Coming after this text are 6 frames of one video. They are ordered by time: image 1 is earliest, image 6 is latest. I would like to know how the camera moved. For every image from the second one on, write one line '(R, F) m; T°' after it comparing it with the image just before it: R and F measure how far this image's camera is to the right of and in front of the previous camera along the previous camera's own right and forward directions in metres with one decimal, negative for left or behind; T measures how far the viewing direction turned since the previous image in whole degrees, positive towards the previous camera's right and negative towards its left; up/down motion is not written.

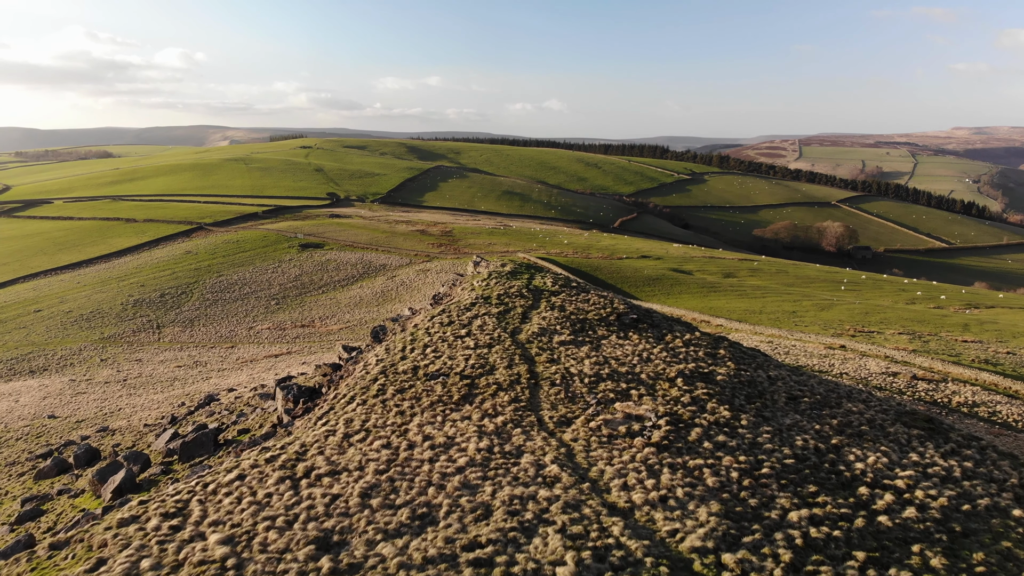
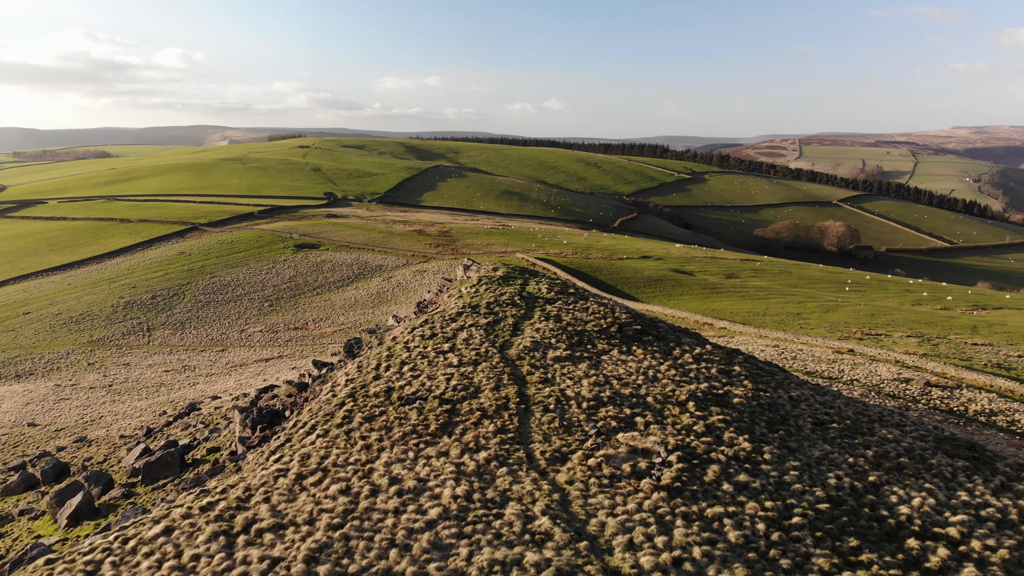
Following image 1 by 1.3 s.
(+0.2, +1.1) m; 0°
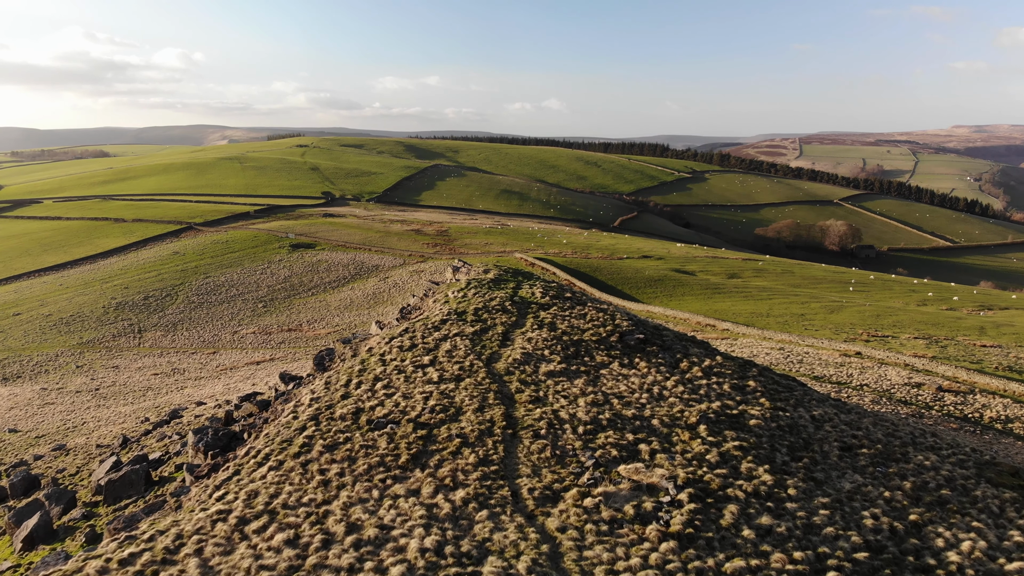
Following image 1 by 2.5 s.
(+0.2, +0.9) m; 0°
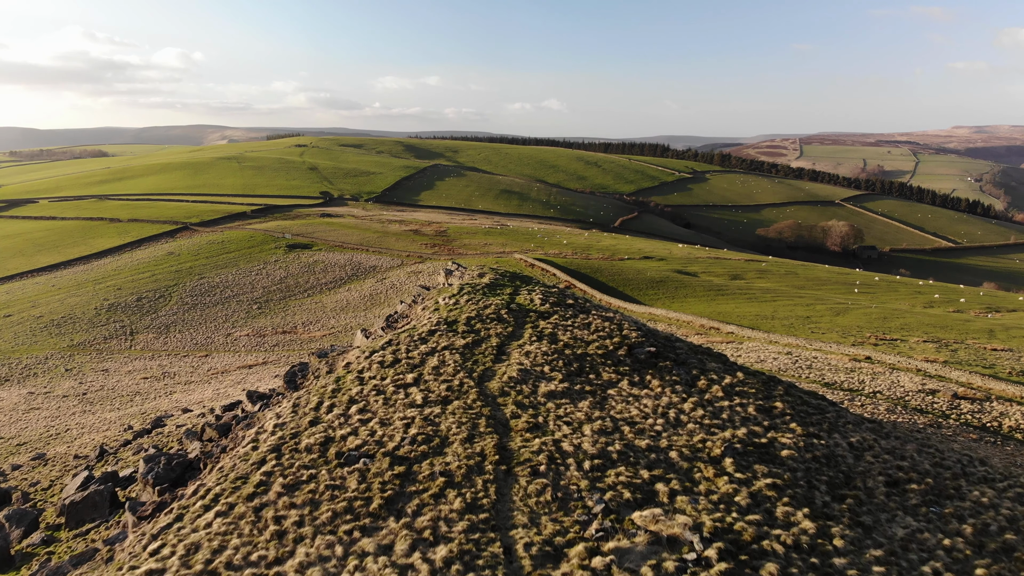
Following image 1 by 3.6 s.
(+0.1, +0.9) m; 0°
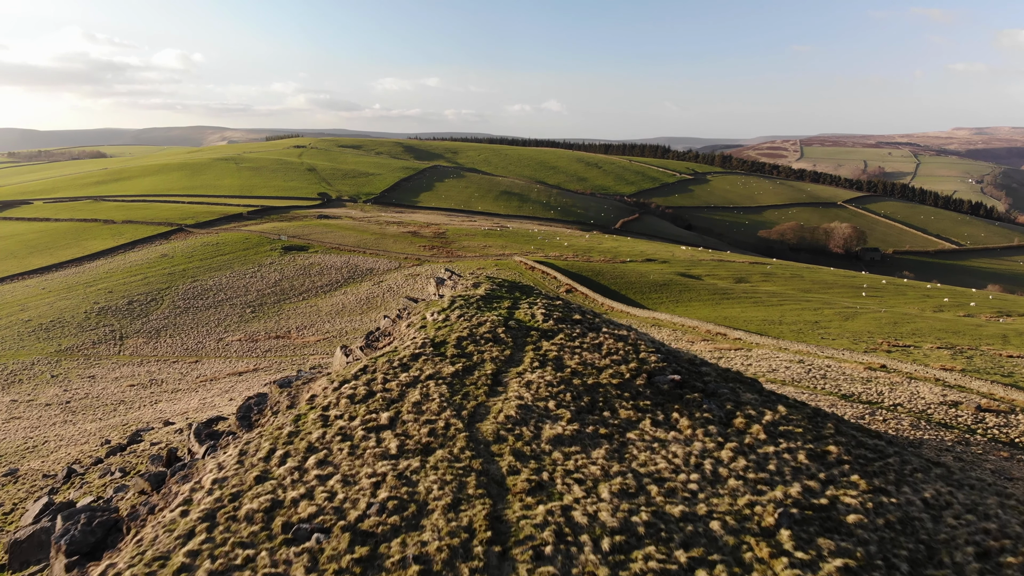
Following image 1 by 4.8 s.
(0.0, +1.2) m; 0°
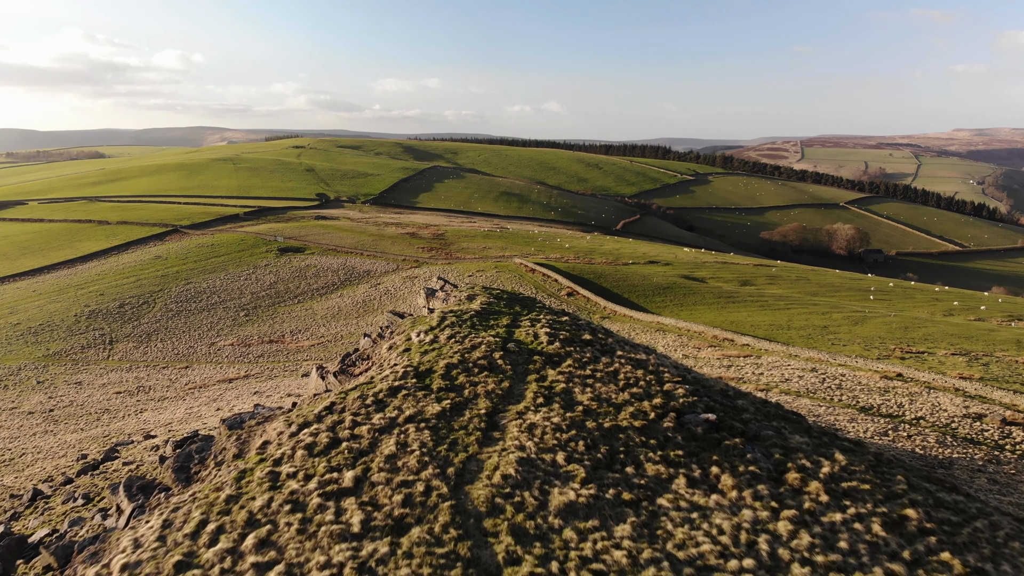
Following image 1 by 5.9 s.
(0.0, +1.2) m; 0°
